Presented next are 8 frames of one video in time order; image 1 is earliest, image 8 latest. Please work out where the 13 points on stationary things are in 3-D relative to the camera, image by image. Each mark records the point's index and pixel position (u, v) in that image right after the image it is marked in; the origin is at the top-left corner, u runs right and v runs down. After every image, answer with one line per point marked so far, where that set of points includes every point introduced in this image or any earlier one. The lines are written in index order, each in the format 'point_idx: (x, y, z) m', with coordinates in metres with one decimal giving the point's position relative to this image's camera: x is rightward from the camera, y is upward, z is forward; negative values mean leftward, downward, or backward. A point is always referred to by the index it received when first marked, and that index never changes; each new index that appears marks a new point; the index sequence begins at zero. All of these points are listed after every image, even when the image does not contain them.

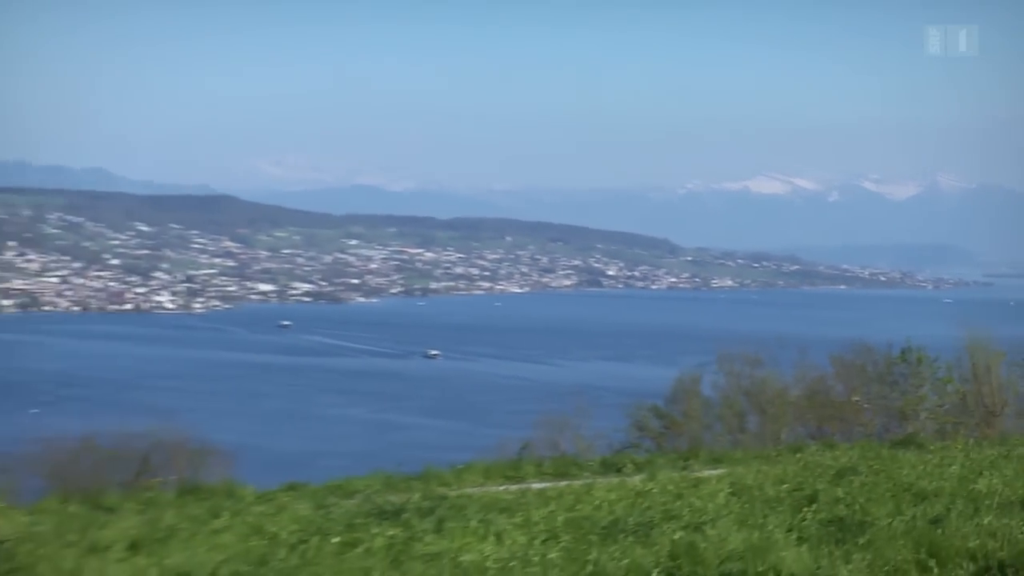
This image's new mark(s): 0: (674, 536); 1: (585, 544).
0: (+0.6, -0.9, +4.4) m
1: (+0.3, -0.9, +4.6) m
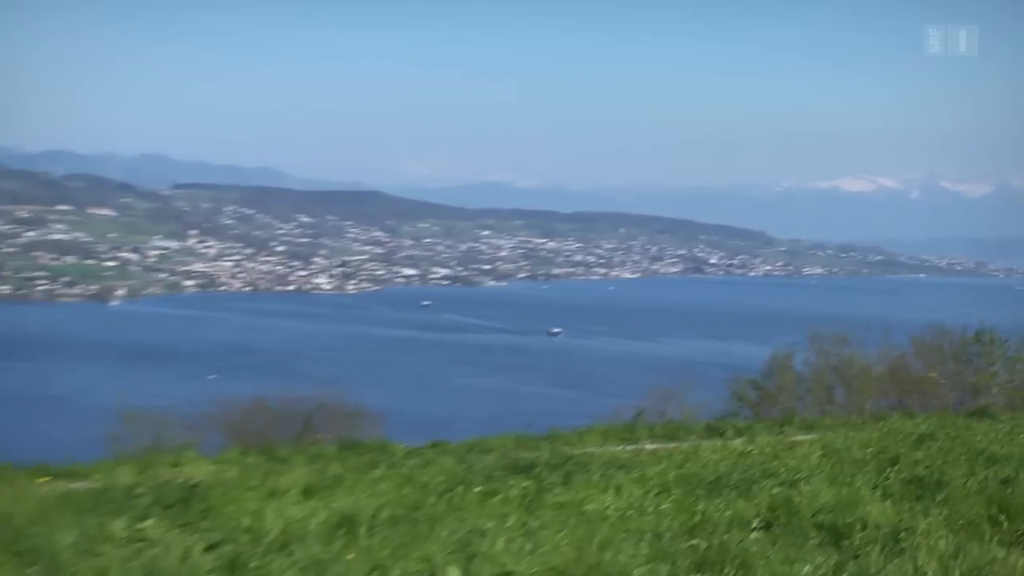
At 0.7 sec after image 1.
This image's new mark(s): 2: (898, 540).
0: (+1.0, -0.8, +4.9) m
1: (+0.8, -0.8, +5.2) m
2: (+1.4, -0.9, +4.5) m
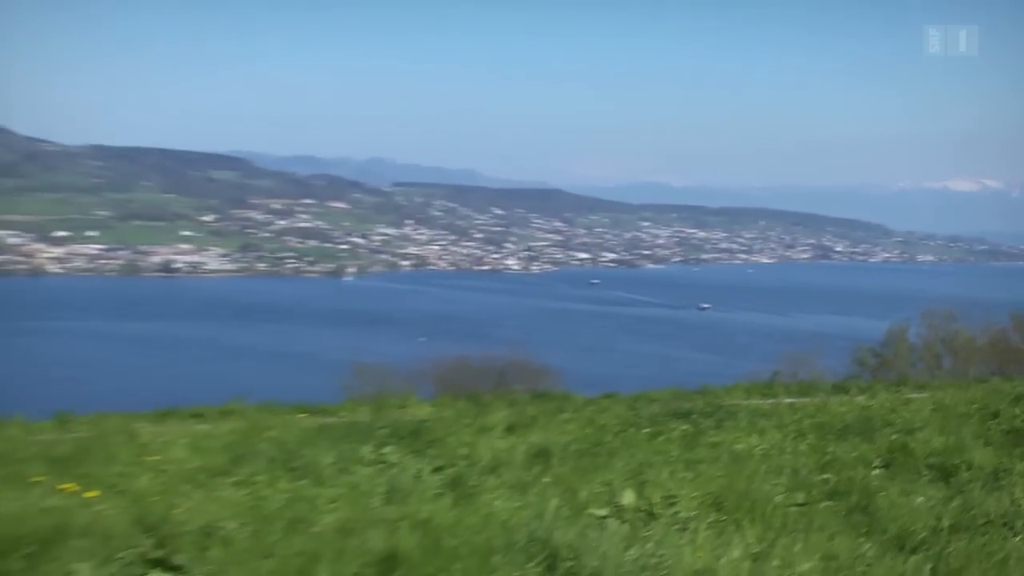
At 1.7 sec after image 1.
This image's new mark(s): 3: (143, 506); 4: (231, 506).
0: (+1.8, -0.7, +5.9) m
1: (+1.6, -0.7, +6.2) m
2: (+2.2, -0.8, +5.4) m
3: (-1.6, -0.9, +5.2) m
4: (-1.2, -0.9, +5.2) m
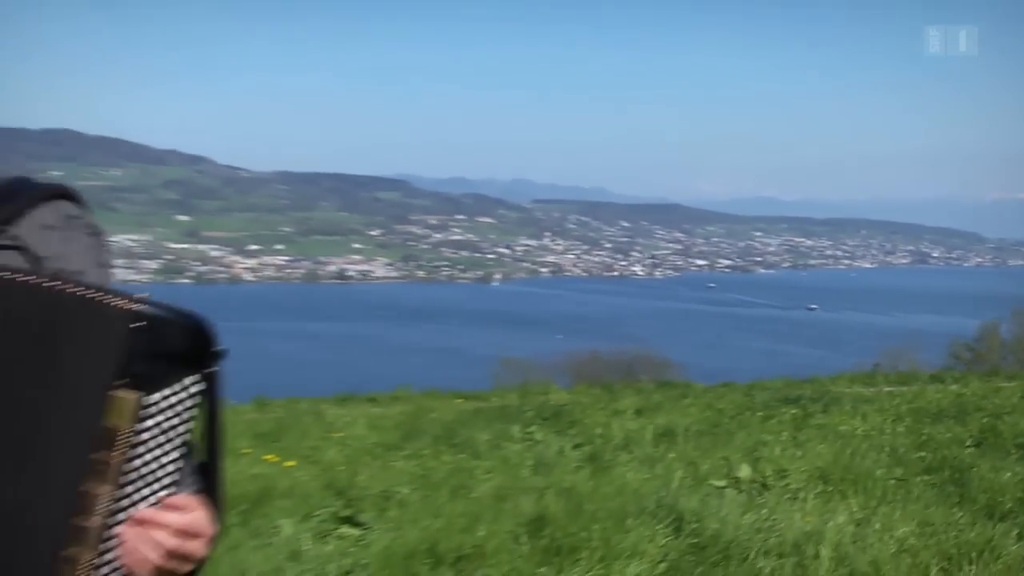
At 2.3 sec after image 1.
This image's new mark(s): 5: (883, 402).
0: (+2.5, -0.7, +6.5) m
1: (+2.3, -0.7, +6.9) m
2: (+2.8, -0.8, +6.0) m
3: (-0.9, -0.9, +6.2) m
4: (-0.5, -0.9, +6.1) m
5: (+2.2, -0.7, +7.1) m
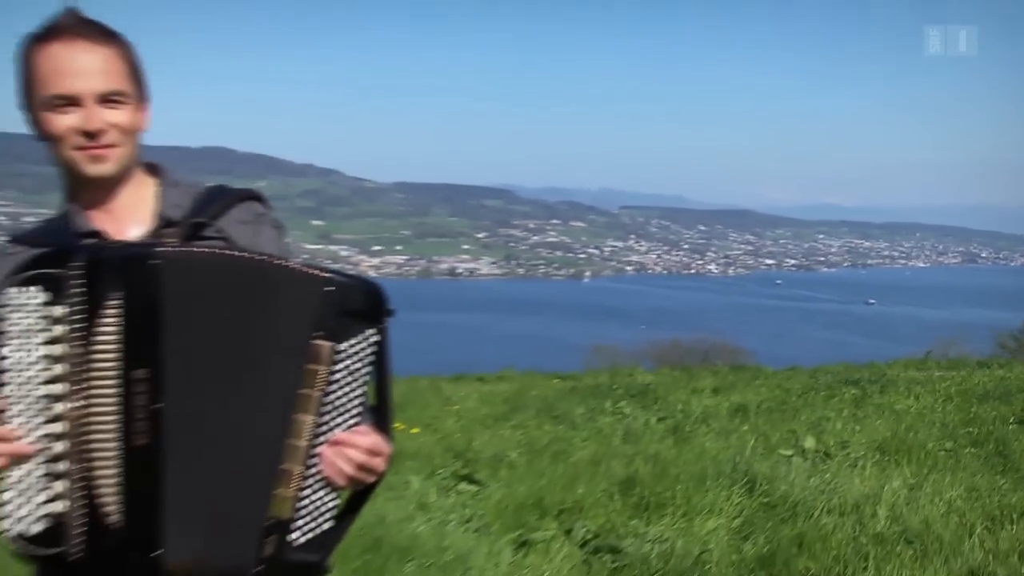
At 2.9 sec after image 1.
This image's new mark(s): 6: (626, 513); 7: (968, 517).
0: (+3.1, -0.7, +7.3) m
1: (+2.8, -0.7, +7.6) m
2: (+3.3, -0.8, +6.8) m
3: (-0.4, -0.9, +7.1) m
4: (0.0, -0.9, +7.1) m
5: (+2.8, -0.6, +7.9) m
6: (+0.6, -1.2, +6.3) m
7: (+2.4, -1.2, +6.5) m
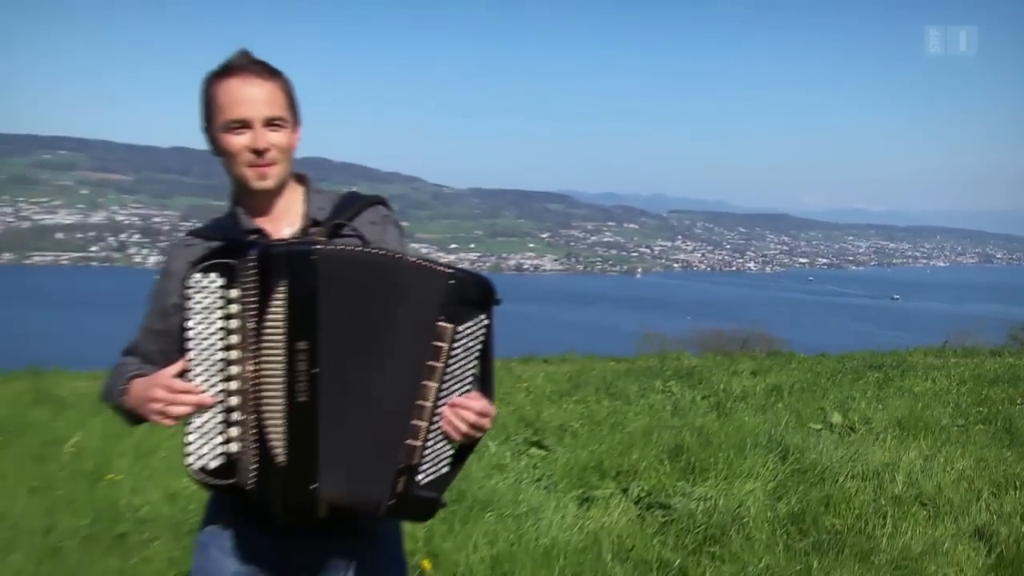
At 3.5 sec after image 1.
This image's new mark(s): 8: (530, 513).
0: (+3.5, -0.7, +8.2) m
1: (+3.3, -0.7, +8.6) m
2: (+3.7, -0.8, +7.7) m
3: (+0.1, -0.8, +8.1) m
4: (+0.4, -0.8, +8.1) m
5: (+3.2, -0.6, +8.8) m
6: (+1.0, -1.1, +7.3) m
7: (+2.8, -1.2, +7.4) m
8: (+0.1, -1.2, +6.8) m
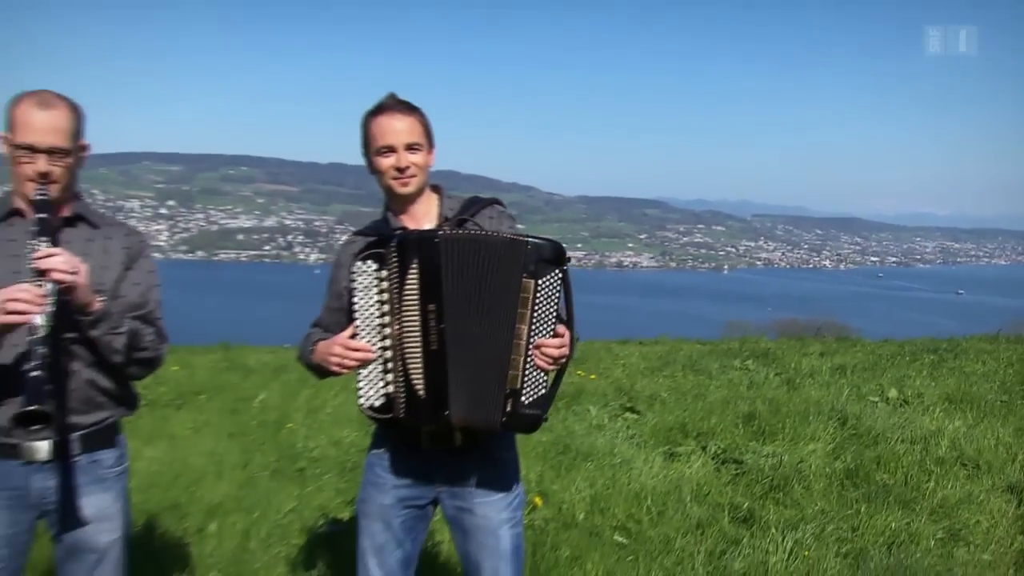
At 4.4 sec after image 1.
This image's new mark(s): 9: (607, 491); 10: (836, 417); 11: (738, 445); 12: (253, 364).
0: (+4.3, -0.6, +9.4) m
1: (+4.1, -0.6, +9.7) m
2: (+4.5, -0.7, +8.8) m
3: (+0.8, -0.8, +9.6) m
4: (+1.2, -0.8, +9.5) m
5: (+4.0, -0.6, +10.0) m
6: (+1.7, -1.1, +8.7) m
7: (+3.5, -1.1, +8.6) m
8: (+0.8, -1.2, +8.2) m
9: (+0.6, -1.3, +7.8) m
10: (+2.4, -1.0, +9.0) m
11: (+1.6, -1.1, +8.6) m
12: (-2.1, -0.6, +10.0) m
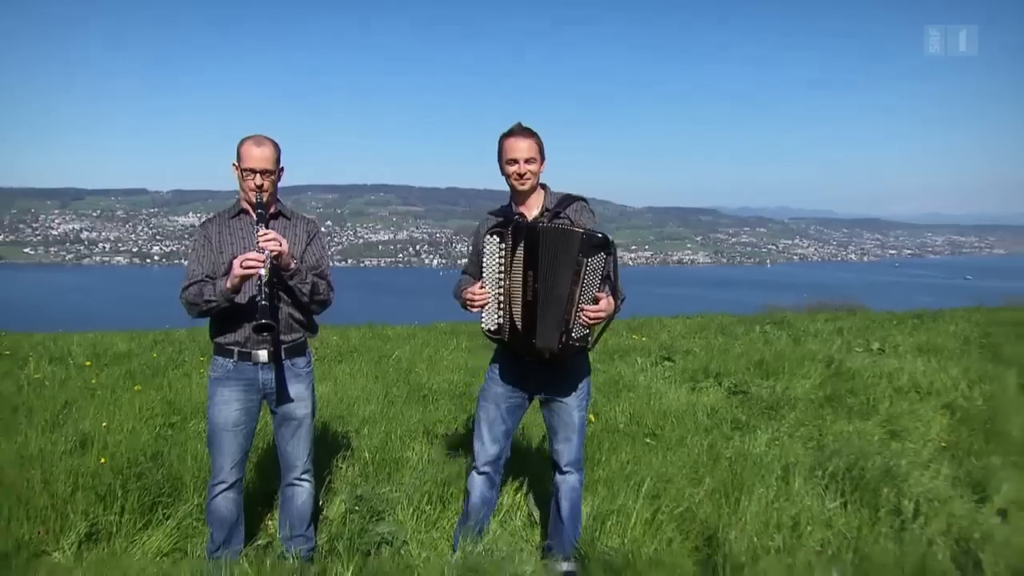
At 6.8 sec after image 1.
0: (+4.9, -0.3, +12.0) m
1: (+4.8, -0.4, +12.3) m
2: (+5.1, -0.4, +11.4) m
3: (+1.6, -0.6, +12.6) m
4: (+1.9, -0.6, +12.4) m
5: (+4.8, -0.3, +12.6) m
6: (+2.3, -0.8, +11.6) m
7: (+4.1, -0.8, +11.3) m
8: (+1.4, -1.0, +11.2) m
9: (+1.2, -1.1, +10.8) m
10: (+3.1, -0.7, +11.8) m
11: (+2.2, -0.9, +11.4) m
12: (-1.3, -0.6, +13.3) m
